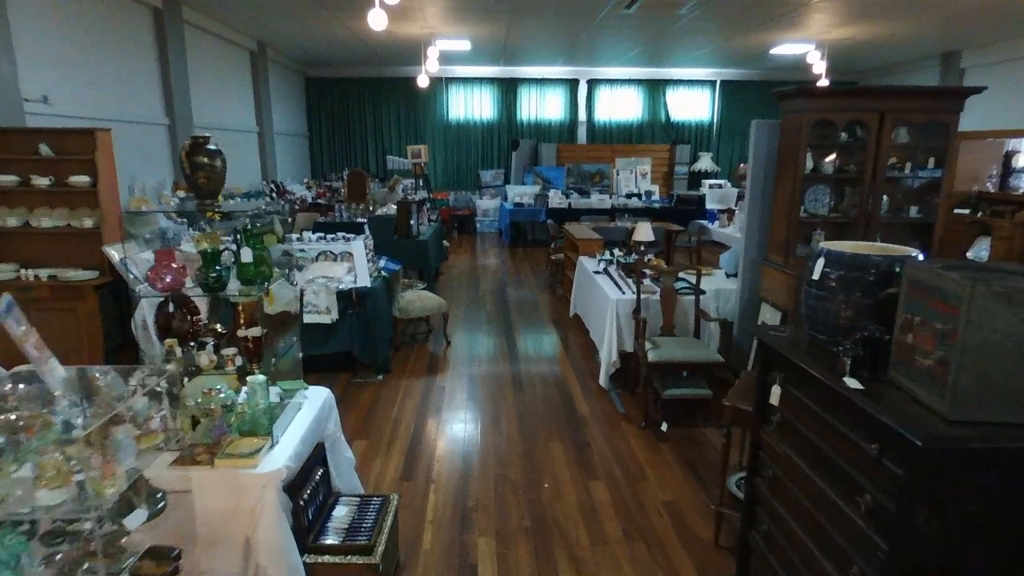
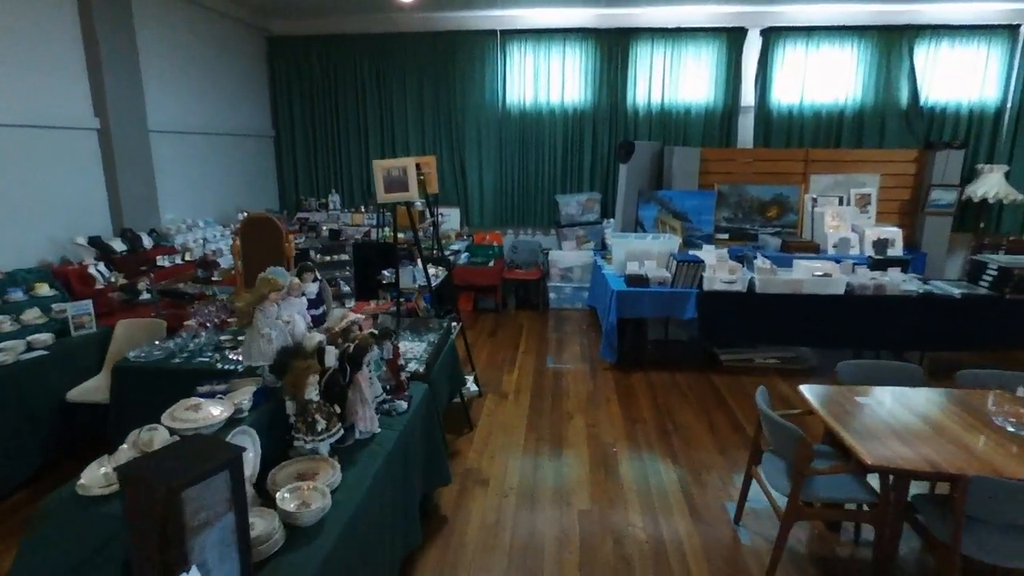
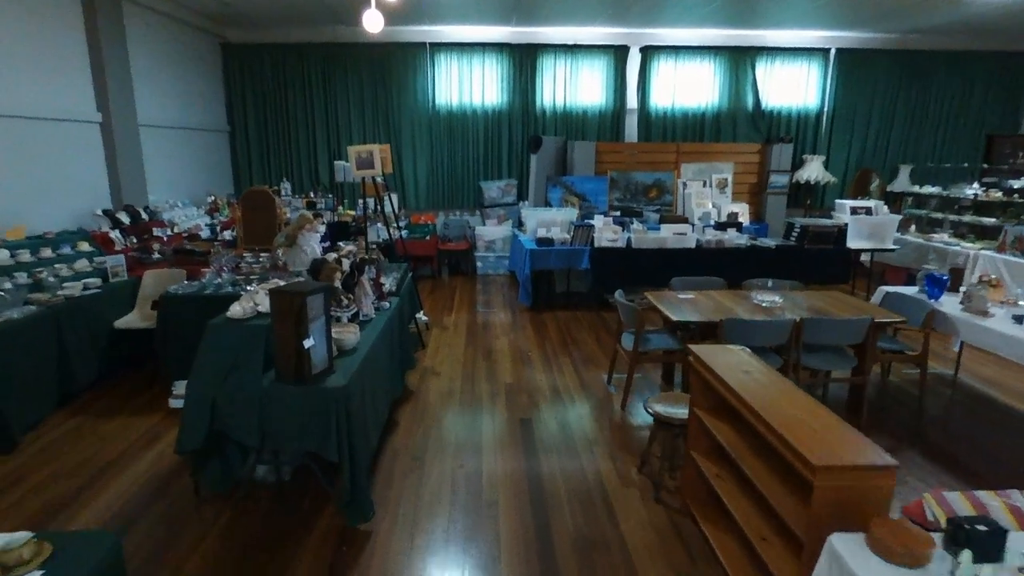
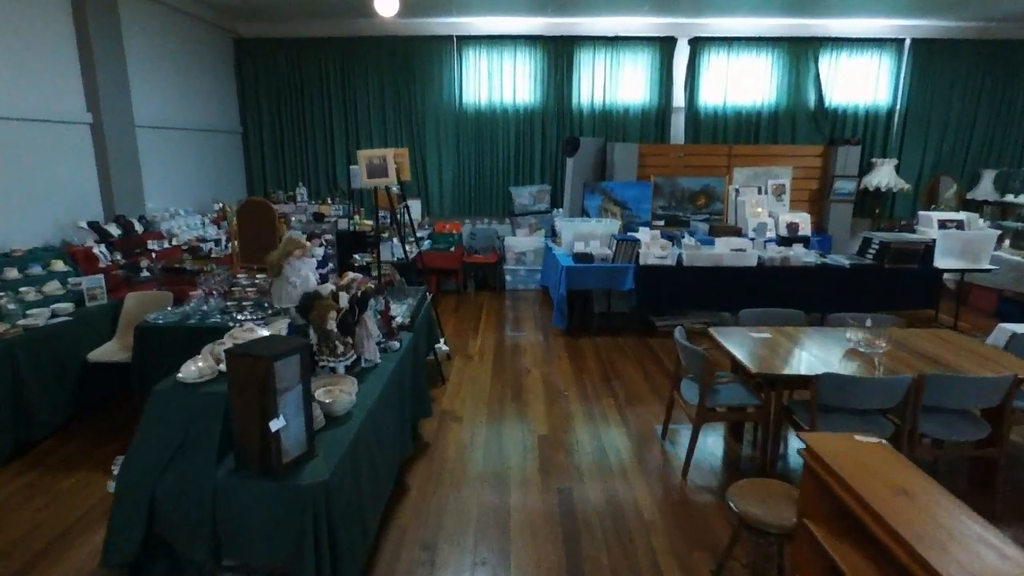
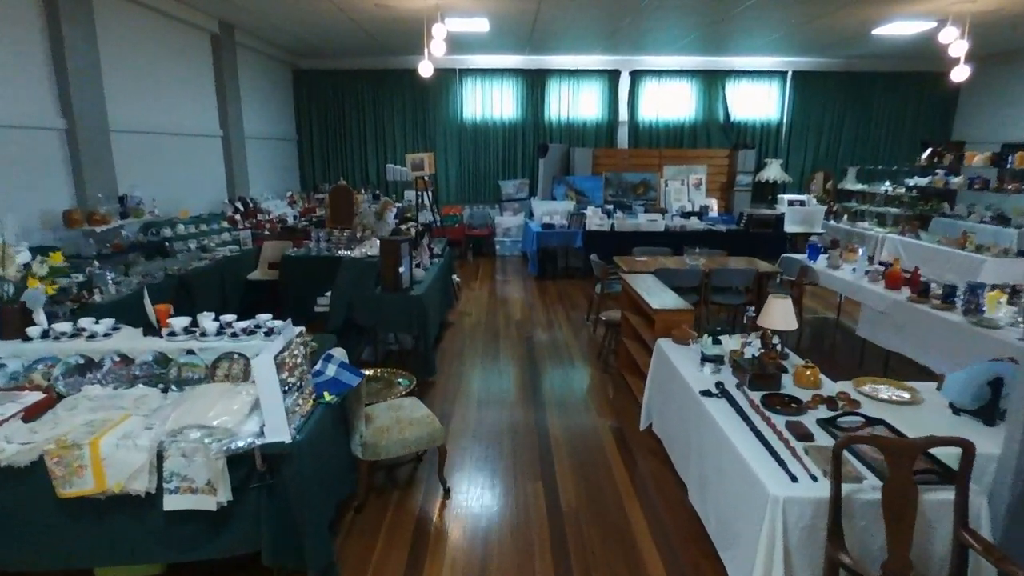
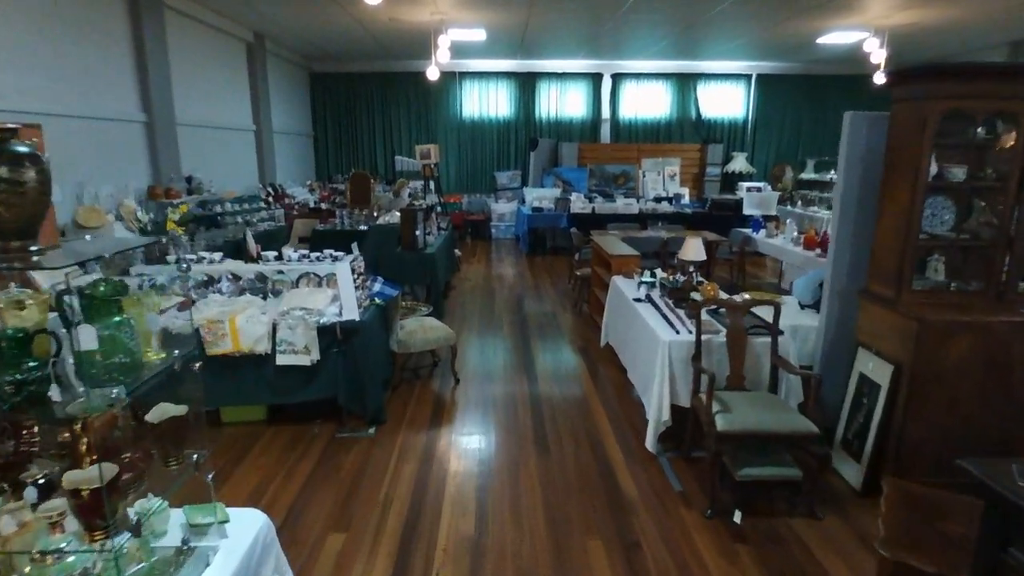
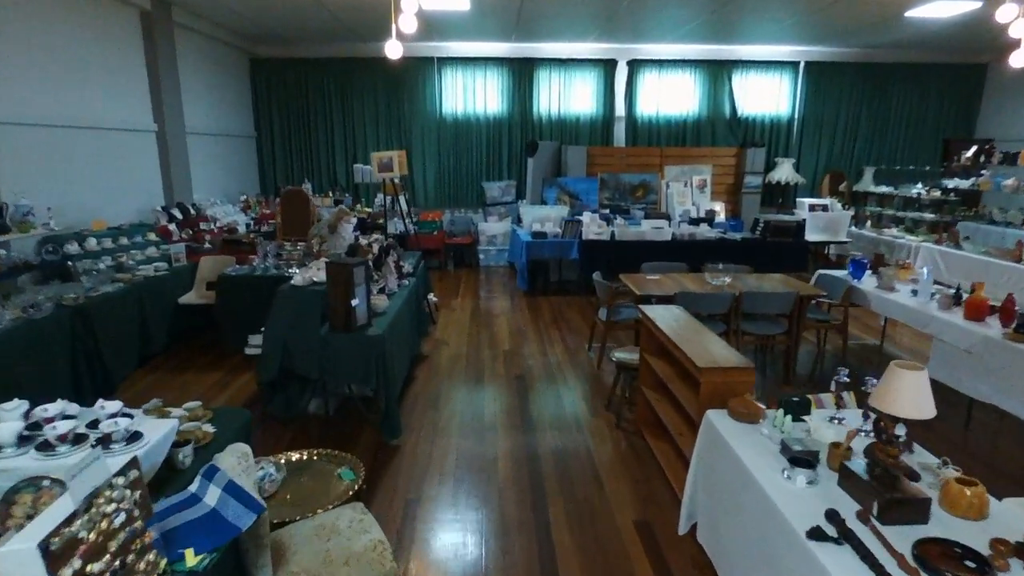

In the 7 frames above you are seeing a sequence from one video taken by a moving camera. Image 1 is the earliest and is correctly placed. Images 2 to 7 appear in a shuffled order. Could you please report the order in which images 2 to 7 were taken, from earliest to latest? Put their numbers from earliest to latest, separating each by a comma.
6, 5, 7, 3, 4, 2
